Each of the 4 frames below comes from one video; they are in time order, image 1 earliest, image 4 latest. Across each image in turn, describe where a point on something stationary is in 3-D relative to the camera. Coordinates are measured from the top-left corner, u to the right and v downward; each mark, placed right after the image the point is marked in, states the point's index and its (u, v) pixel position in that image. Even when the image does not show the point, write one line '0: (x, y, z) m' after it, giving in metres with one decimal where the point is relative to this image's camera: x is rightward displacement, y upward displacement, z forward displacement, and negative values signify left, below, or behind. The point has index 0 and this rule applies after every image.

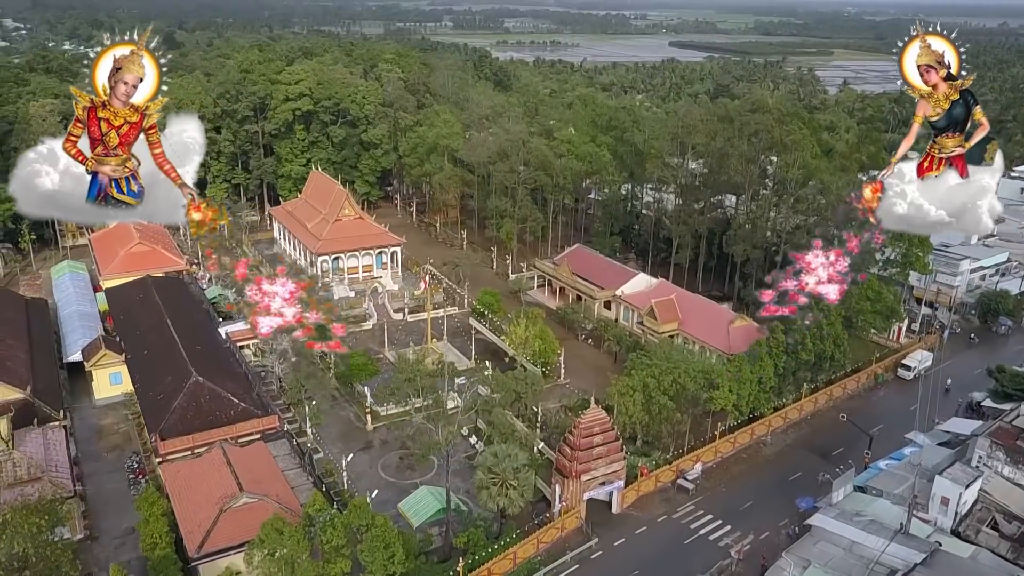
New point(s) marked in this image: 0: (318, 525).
0: (-4.6, -5.6, +17.7) m
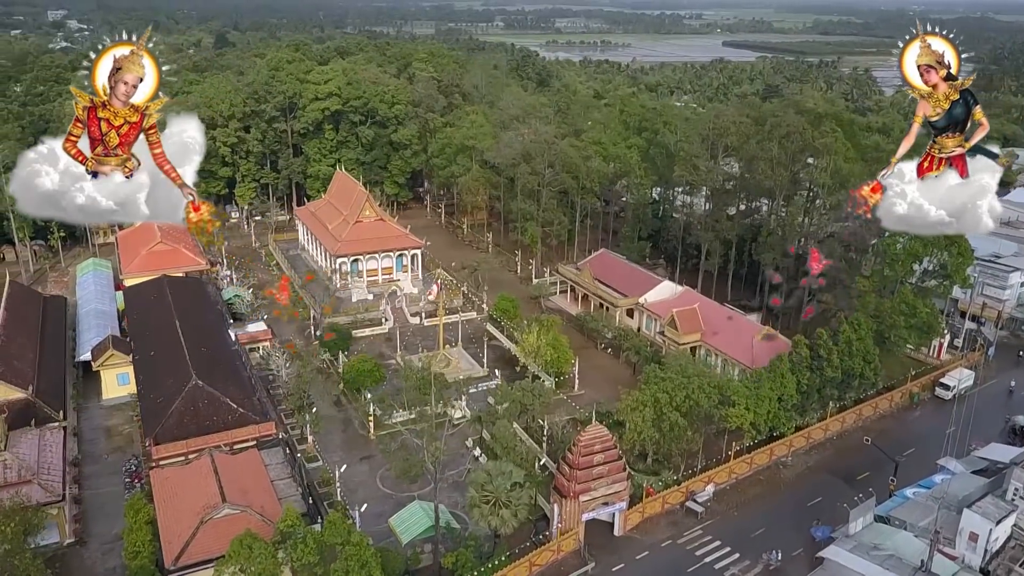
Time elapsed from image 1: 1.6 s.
0: (-5.0, -5.8, +17.1) m
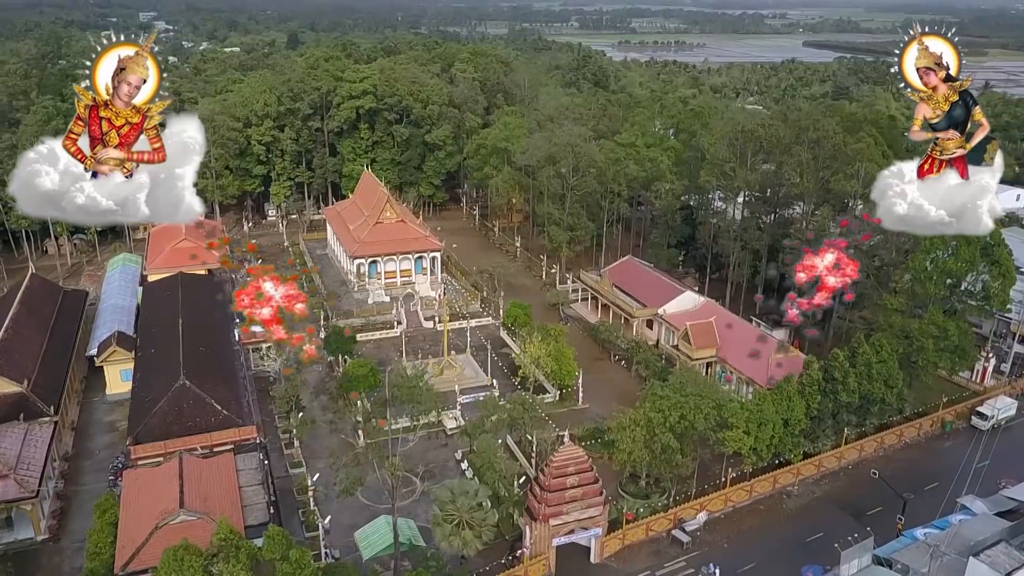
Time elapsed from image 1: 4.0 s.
0: (-6.3, -5.9, +16.6) m
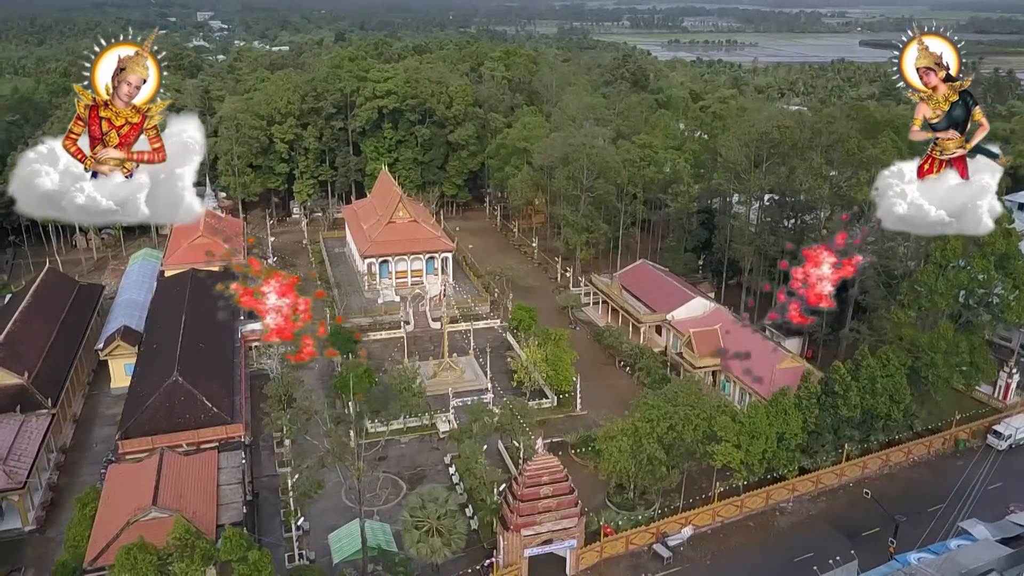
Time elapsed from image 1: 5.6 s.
0: (-7.3, -5.9, +16.7) m
